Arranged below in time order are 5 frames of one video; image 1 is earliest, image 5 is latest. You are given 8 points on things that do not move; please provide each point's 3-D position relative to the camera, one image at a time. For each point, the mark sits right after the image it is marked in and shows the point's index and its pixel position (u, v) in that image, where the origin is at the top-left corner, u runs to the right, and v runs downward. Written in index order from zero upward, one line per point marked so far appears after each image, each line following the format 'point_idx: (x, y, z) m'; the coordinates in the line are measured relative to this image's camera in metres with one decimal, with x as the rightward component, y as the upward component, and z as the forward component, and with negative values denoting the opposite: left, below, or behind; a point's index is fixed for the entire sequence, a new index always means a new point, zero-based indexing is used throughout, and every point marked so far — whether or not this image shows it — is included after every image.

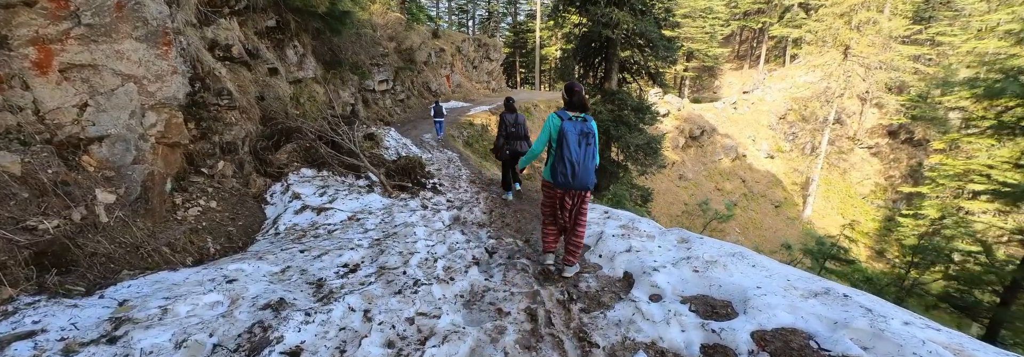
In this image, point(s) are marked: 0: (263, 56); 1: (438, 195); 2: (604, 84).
0: (-5.6, +2.7, +8.2) m
1: (-1.4, -0.3, +6.9) m
2: (+3.1, +3.1, +12.1) m
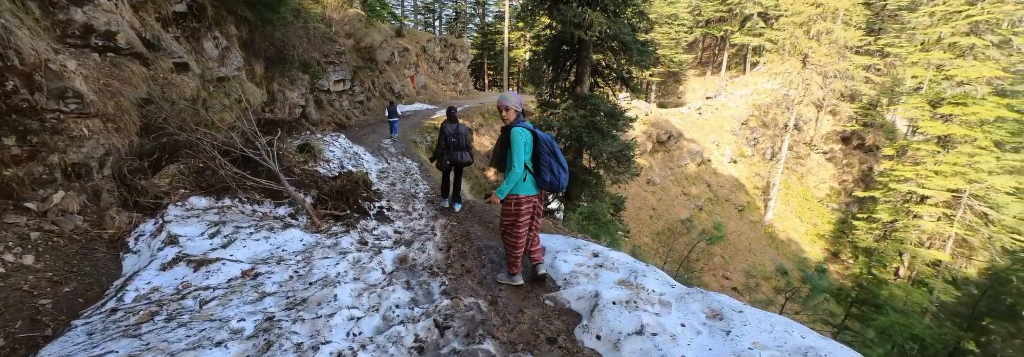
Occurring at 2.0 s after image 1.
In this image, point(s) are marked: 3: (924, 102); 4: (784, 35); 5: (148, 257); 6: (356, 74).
0: (-6.2, +2.3, +6.5) m
1: (-2.0, -0.7, +5.6) m
2: (+2.1, +2.7, +11.2) m
3: (+15.8, +2.9, +14.1) m
4: (+13.7, +7.1, +17.9) m
5: (-3.5, -0.8, +3.5) m
6: (-8.1, +5.4, +18.8) m
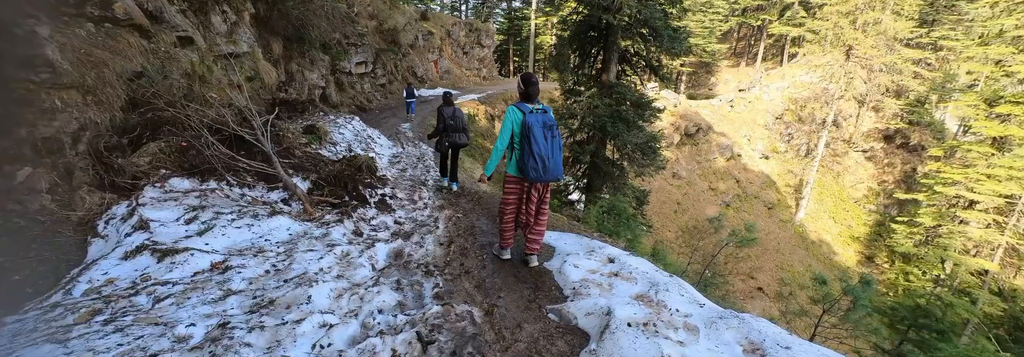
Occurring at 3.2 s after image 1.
0: (-5.9, +2.7, +6.3) m
1: (-1.8, -0.5, +5.2) m
2: (+2.6, +3.0, +10.4) m
3: (+16.5, +2.8, +12.6) m
4: (+14.8, +7.1, +16.4) m
5: (-3.5, -0.6, +3.2) m
6: (-7.0, +6.2, +18.5) m
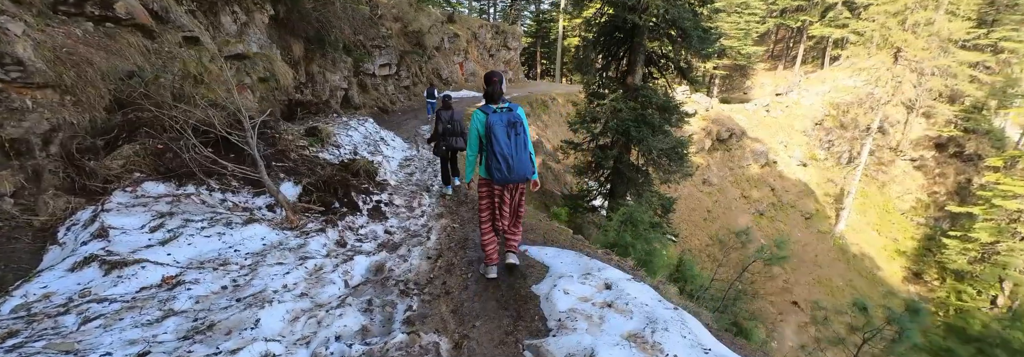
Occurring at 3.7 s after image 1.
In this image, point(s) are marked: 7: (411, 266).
0: (-5.8, +2.7, +6.3) m
1: (-1.9, -0.6, +4.9) m
2: (+3.0, +2.7, +9.9) m
3: (+16.9, +2.2, +11.2) m
4: (+15.6, +6.6, +15.1) m
5: (-3.7, -0.6, +3.1) m
6: (-6.0, +6.1, +18.6) m
7: (-1.1, -1.0, +4.1) m
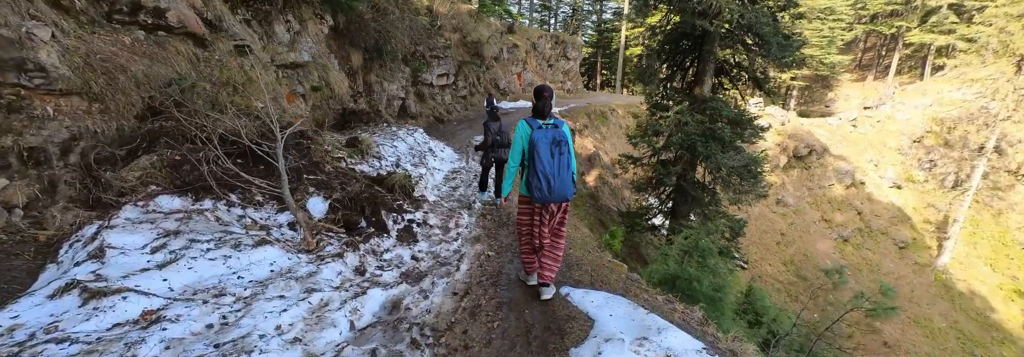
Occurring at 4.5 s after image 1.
0: (-4.9, +2.6, +6.5) m
1: (-1.4, -0.8, +4.4) m
2: (+4.3, +2.2, +8.7) m
3: (+18.2, +1.0, +7.9) m
4: (+17.7, +5.3, +12.1) m
5: (-3.4, -0.7, +2.9) m
6: (-3.2, +5.6, +18.7) m
7: (-0.8, -1.2, +3.5) m
